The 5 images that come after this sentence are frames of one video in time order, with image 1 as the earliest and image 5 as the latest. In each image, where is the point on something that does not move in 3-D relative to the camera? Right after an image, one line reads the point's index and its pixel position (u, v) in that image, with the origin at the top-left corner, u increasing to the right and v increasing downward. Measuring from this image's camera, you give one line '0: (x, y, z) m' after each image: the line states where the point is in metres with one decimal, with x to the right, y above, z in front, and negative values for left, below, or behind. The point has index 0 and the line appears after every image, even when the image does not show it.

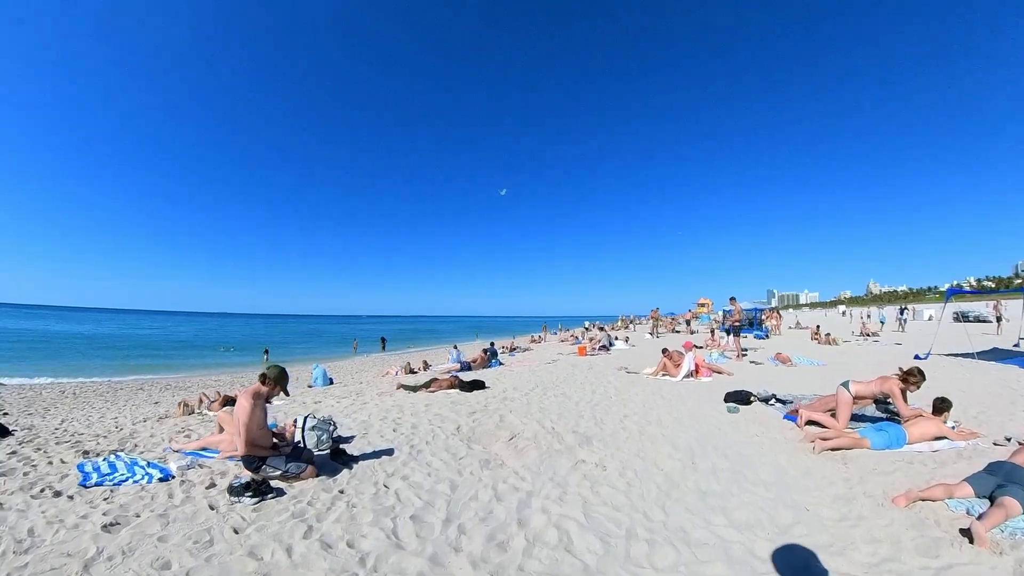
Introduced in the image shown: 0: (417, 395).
0: (-2.0, -2.2, +8.8) m
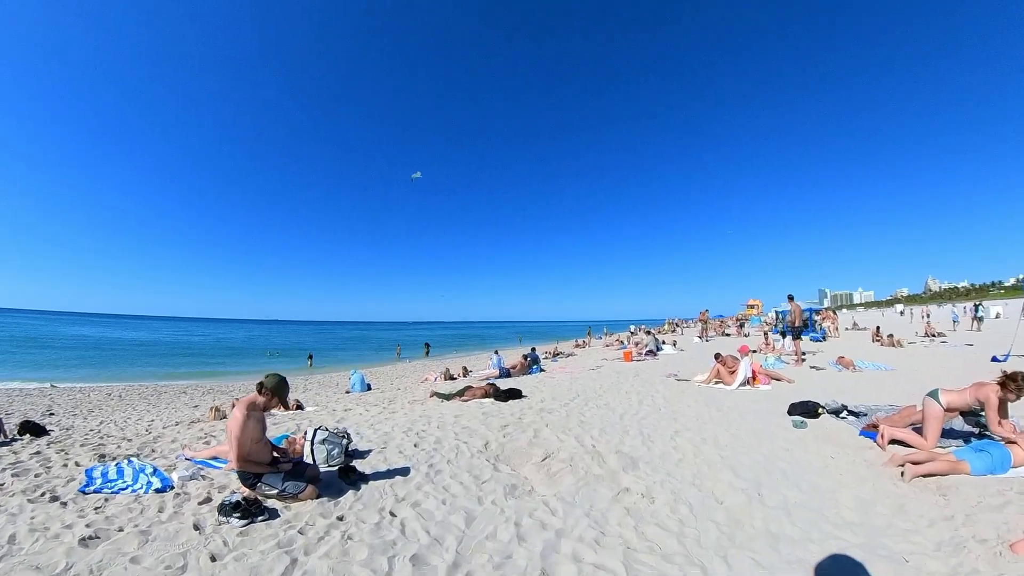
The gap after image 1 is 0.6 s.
0: (-1.3, -2.3, +8.4) m
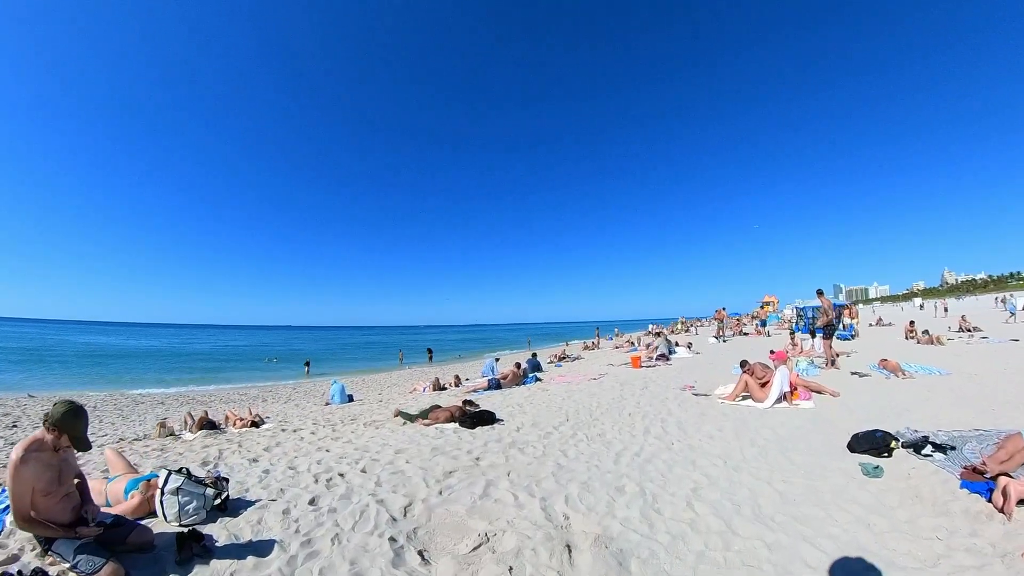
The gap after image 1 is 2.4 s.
0: (-1.7, -2.3, +6.7) m
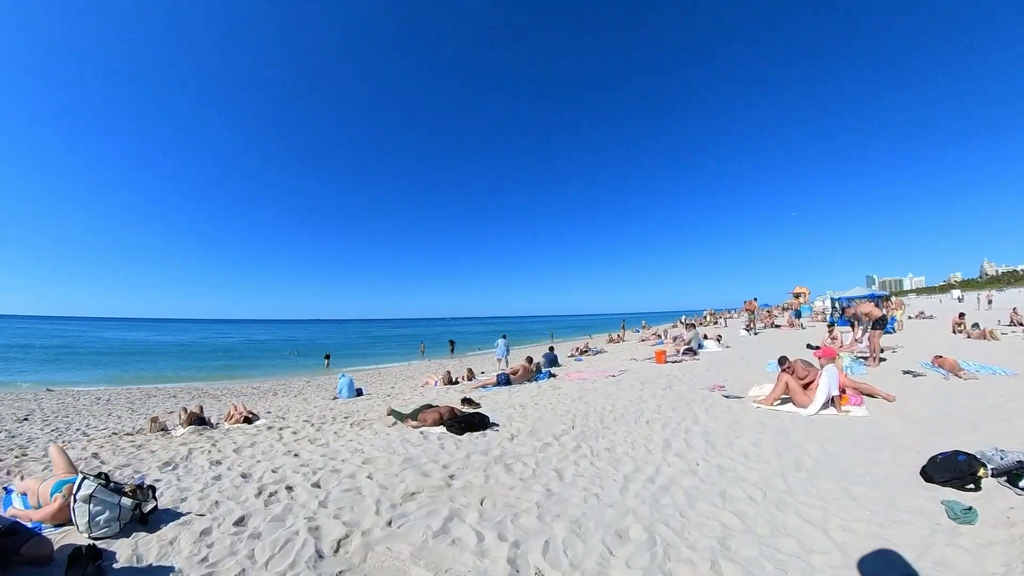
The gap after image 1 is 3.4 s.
0: (-1.7, -2.1, +5.9) m
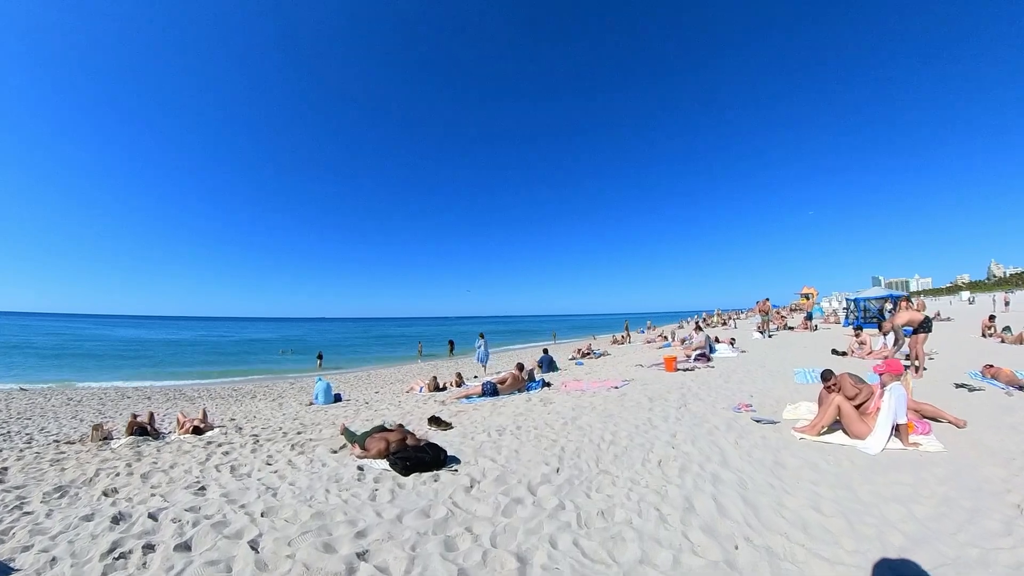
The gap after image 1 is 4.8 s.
0: (-2.1, -2.0, +4.6) m
